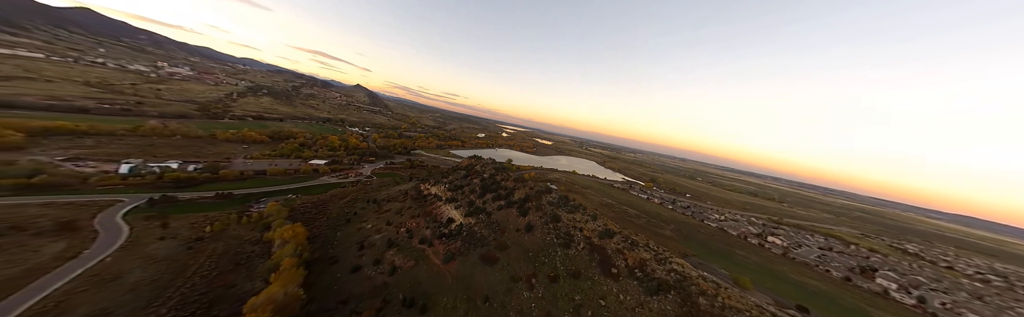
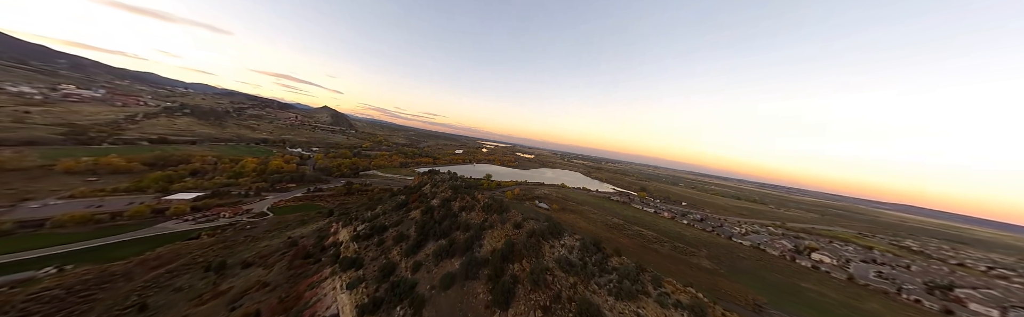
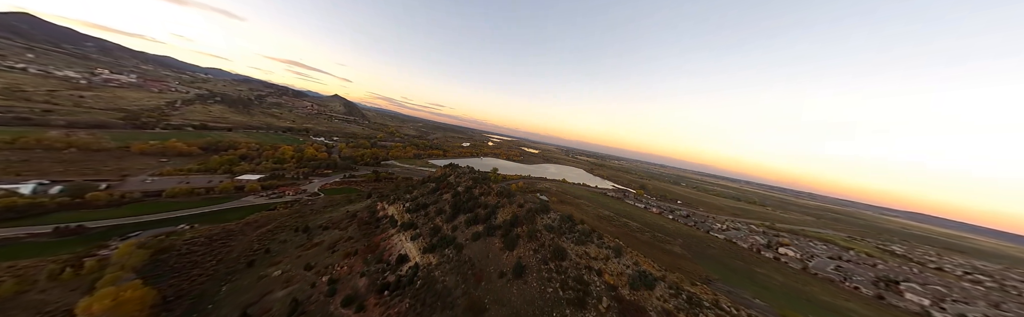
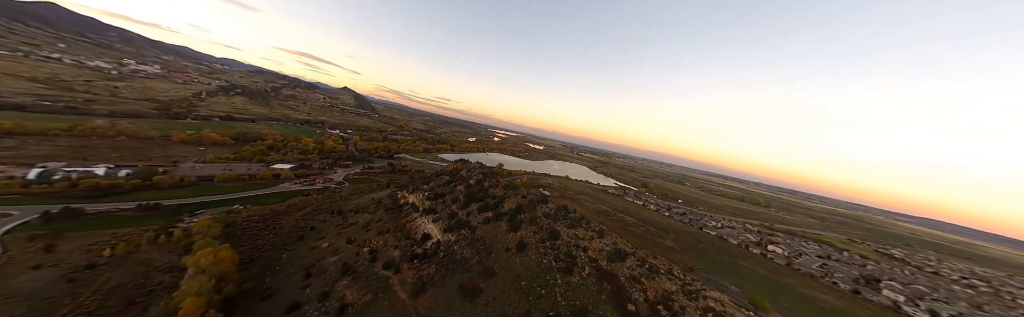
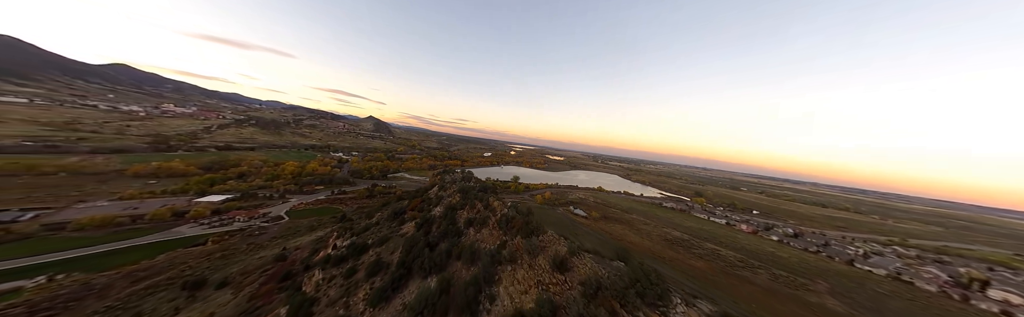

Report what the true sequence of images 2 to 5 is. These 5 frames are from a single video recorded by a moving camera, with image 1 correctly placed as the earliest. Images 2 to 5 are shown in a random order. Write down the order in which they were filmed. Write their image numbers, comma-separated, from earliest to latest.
4, 3, 2, 5
